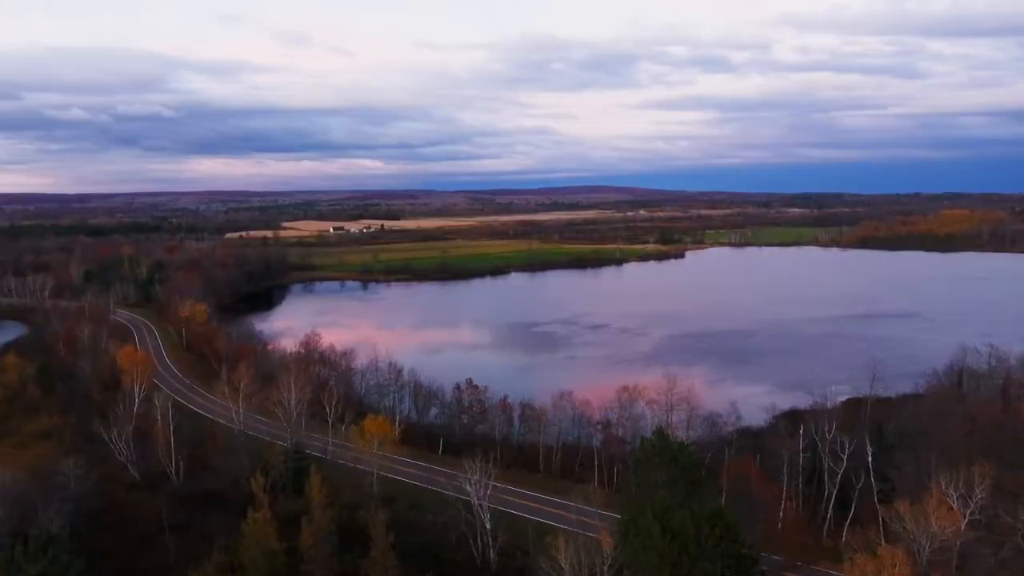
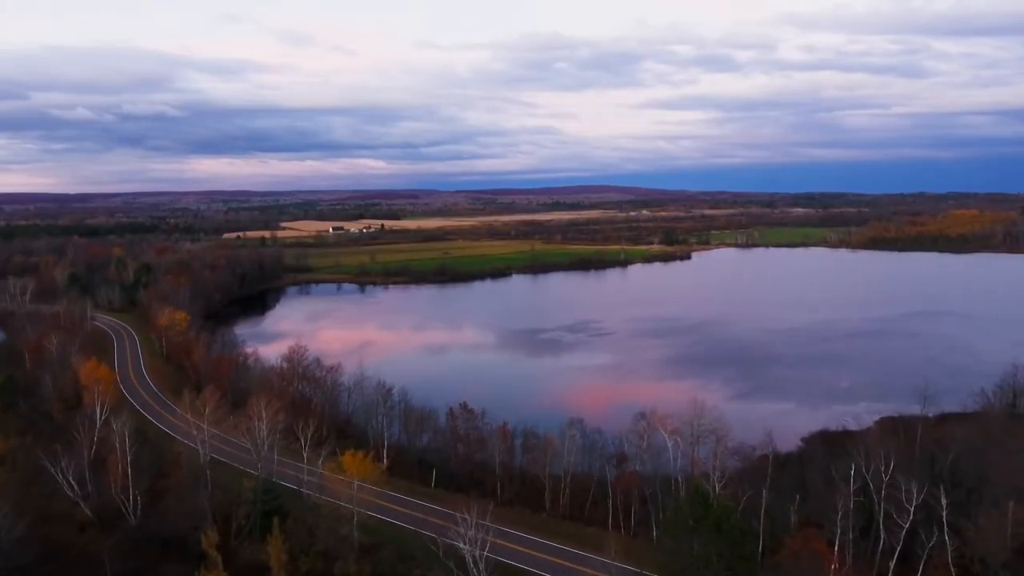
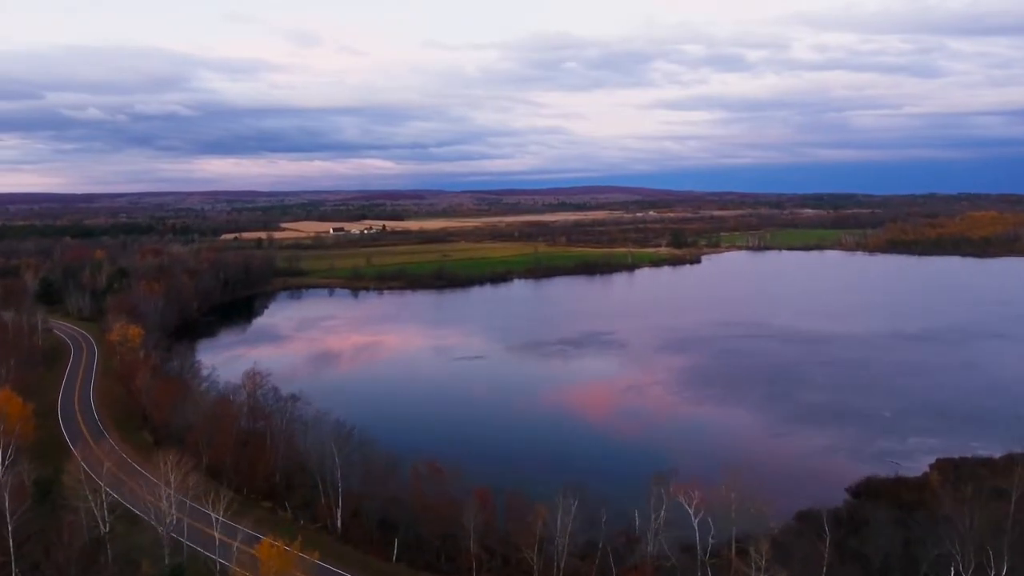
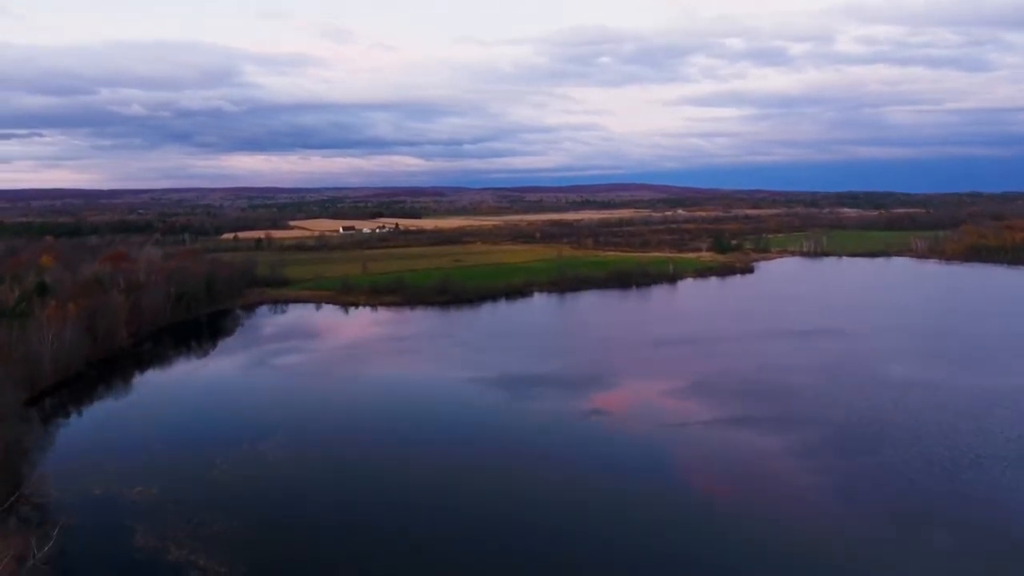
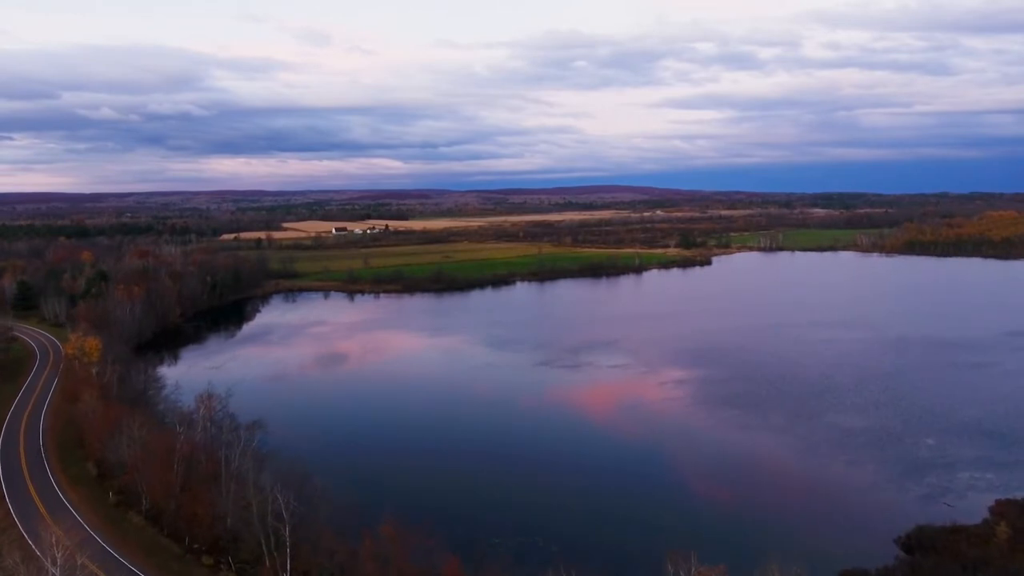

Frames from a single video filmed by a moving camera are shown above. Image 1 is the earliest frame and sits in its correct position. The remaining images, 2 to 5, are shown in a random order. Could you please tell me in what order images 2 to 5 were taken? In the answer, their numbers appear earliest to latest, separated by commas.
2, 3, 5, 4
